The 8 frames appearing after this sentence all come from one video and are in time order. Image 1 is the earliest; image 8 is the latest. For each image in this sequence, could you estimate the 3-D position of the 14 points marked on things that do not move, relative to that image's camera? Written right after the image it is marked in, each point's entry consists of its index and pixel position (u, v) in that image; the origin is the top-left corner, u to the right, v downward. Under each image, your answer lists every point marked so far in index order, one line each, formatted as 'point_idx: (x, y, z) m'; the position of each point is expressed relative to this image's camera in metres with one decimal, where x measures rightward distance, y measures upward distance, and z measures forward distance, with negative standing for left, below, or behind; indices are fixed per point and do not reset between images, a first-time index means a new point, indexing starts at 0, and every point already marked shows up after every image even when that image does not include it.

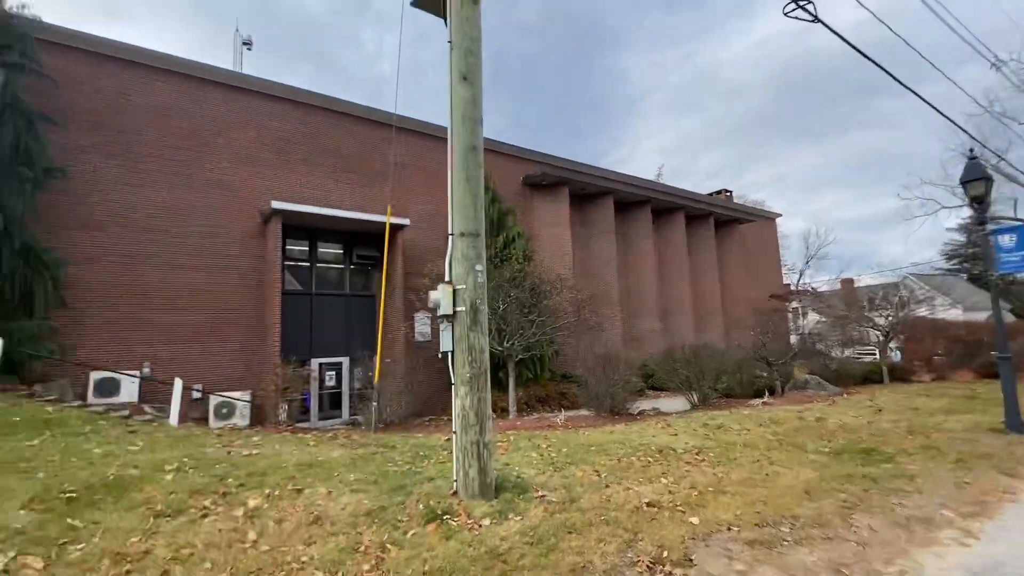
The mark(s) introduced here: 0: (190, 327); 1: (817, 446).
0: (-10.3, -1.3, +15.5) m
1: (+4.8, -2.5, +7.6) m
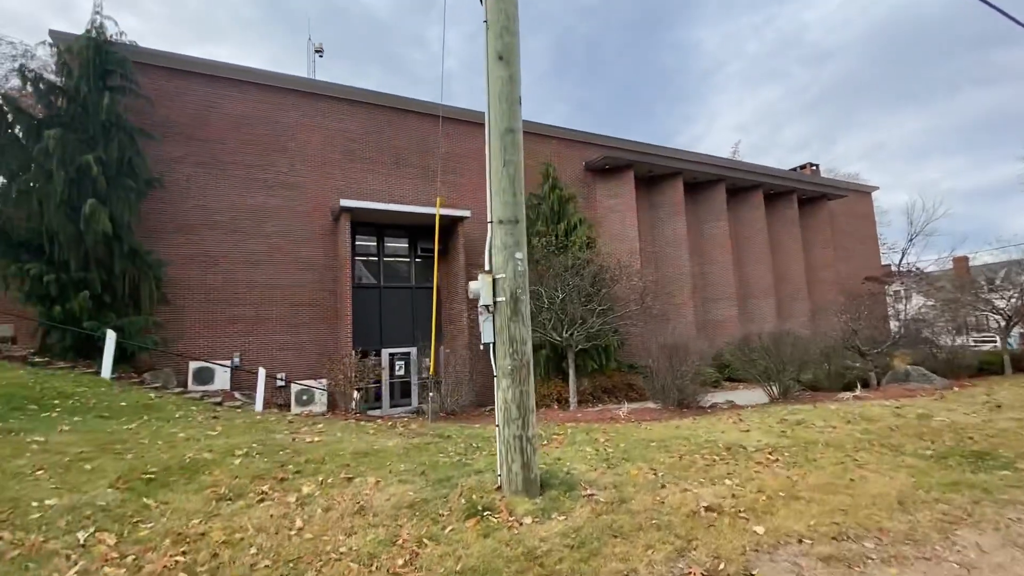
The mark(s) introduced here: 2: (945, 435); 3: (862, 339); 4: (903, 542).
0: (-8.3, -1.1, +16.6) m
1: (+5.6, -2.2, +6.7) m
2: (+6.7, -2.3, +7.4) m
3: (+11.4, -1.7, +16.0) m
4: (+3.2, -2.1, +3.9) m
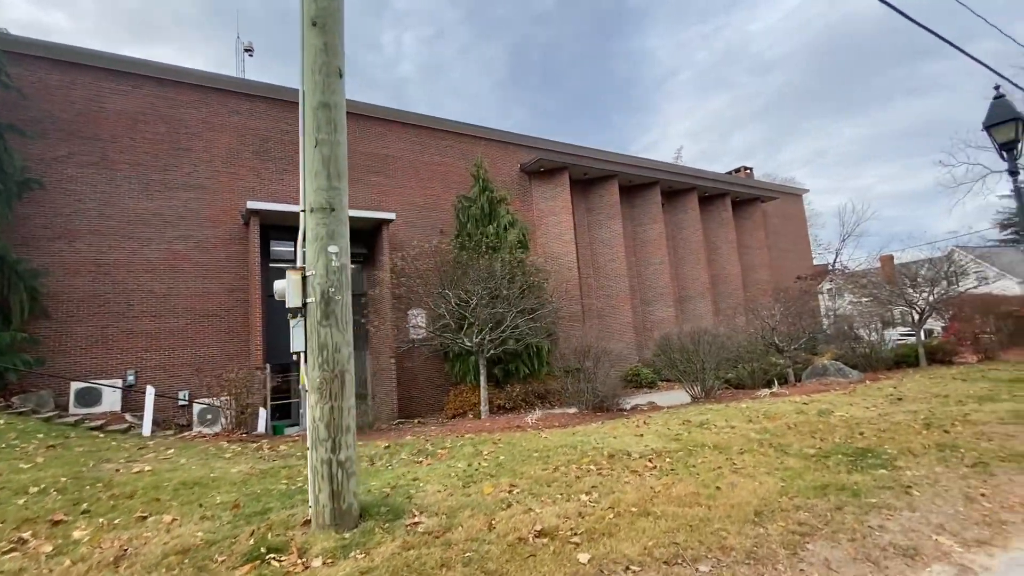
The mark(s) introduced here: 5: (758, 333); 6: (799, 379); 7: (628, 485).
0: (-10.7, -1.4, +15.3) m
1: (+3.8, -2.1, +6.4) m
2: (+4.9, -2.2, +7.2) m
3: (+8.9, -1.6, +16.2) m
4: (+1.7, -2.0, +3.5) m
5: (+8.3, -1.5, +16.5) m
6: (+9.7, -3.1, +16.3) m
7: (+1.2, -2.1, +5.0) m
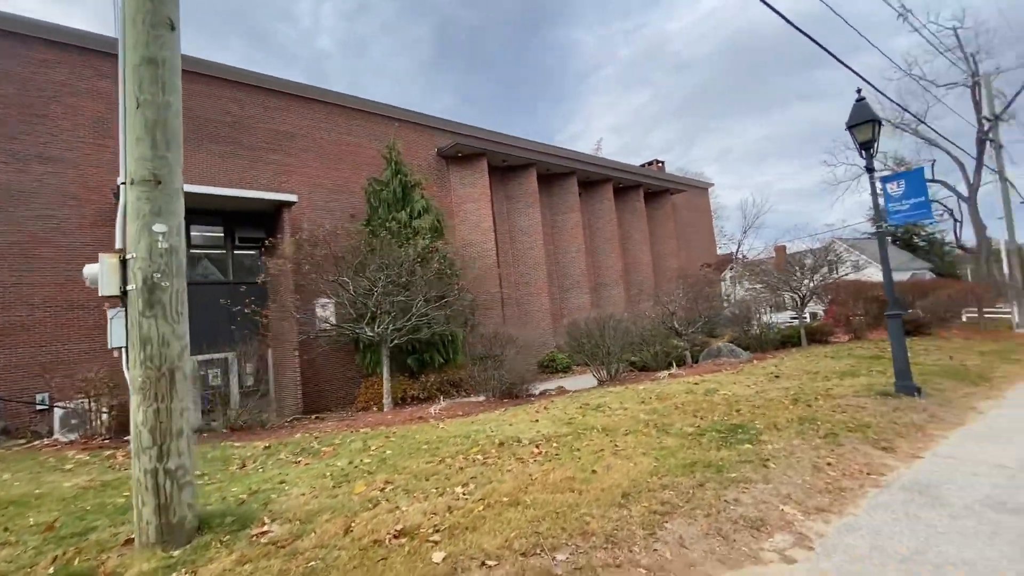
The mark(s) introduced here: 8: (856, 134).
0: (-13.4, -1.1, +13.3) m
1: (+2.3, -1.9, +6.7) m
2: (+3.2, -1.9, +7.6) m
3: (+6.0, -1.2, +17.1) m
4: (+0.6, -1.9, +3.4) m
5: (+5.3, -1.1, +17.3) m
6: (+6.7, -2.6, +17.4) m
7: (0.0, -1.9, +4.9) m
8: (+6.0, +2.7, +8.4) m
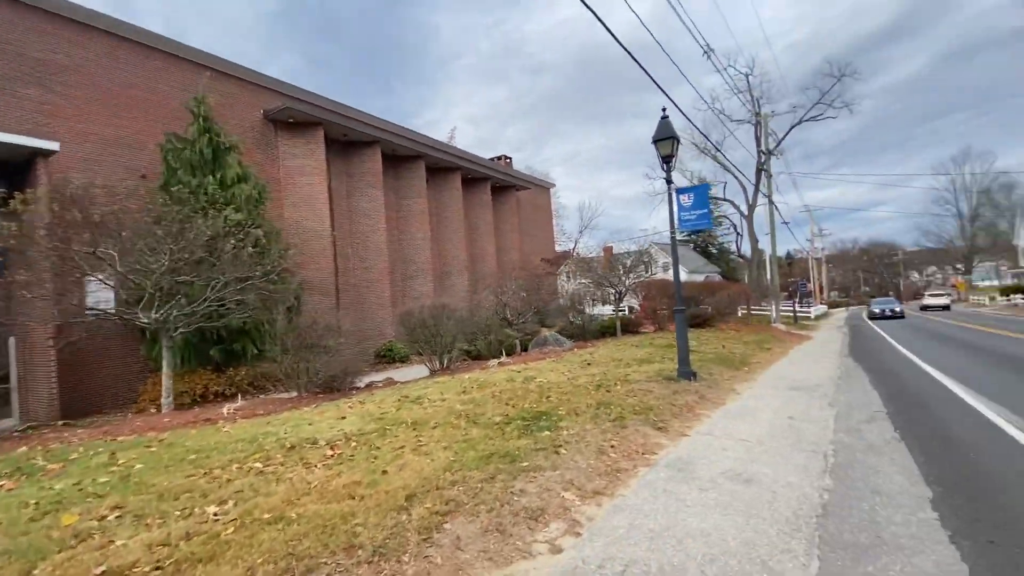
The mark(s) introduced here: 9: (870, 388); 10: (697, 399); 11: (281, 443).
0: (-17.2, -0.2, +8.2) m
1: (-0.3, -1.8, +6.7) m
2: (+0.3, -1.8, +7.9) m
3: (+0.1, -0.8, +17.7) m
4: (-0.9, -1.8, +3.1) m
5: (-0.7, -0.7, +17.6) m
6: (+0.6, -2.3, +18.2) m
7: (-2.0, -1.8, +4.3) m
8: (+2.9, +2.7, +9.4) m
9: (+6.6, -1.9, +8.9) m
10: (+3.0, -1.8, +7.9) m
11: (-2.7, -1.8, +5.7) m
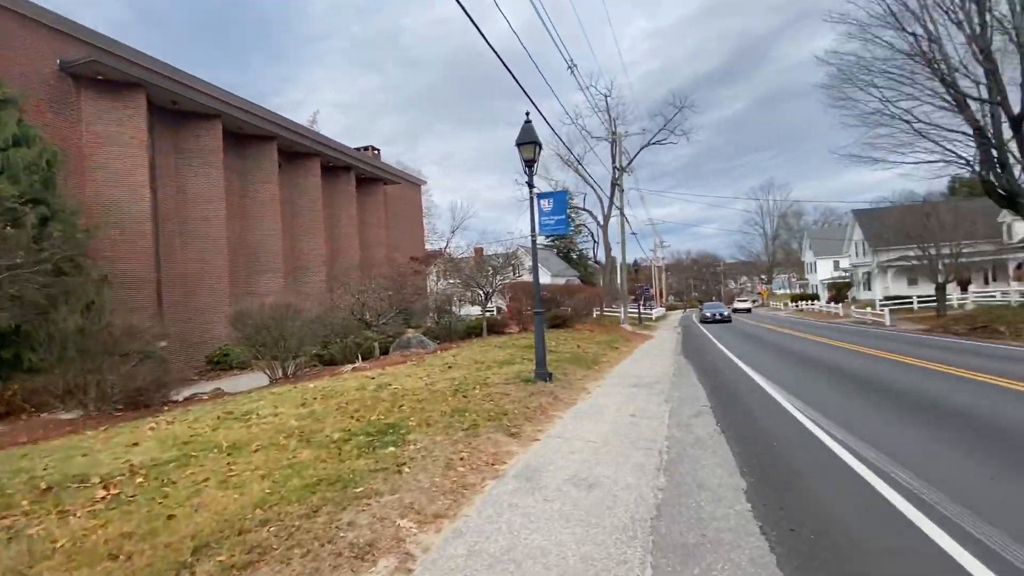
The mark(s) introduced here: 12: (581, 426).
0: (-18.9, +0.1, +2.9) m
1: (-2.2, -1.8, +5.9) m
2: (-2.0, -1.8, +7.2) m
3: (-4.8, -0.8, +16.6) m
4: (-1.9, -1.7, +2.3) m
5: (-5.5, -0.7, +16.4) m
6: (-4.4, -2.3, +17.3) m
7: (-3.3, -1.7, +3.2) m
8: (+0.2, +2.7, +9.4) m
9: (+3.8, -2.0, +9.9) m
10: (+0.6, -1.9, +8.0) m
11: (-4.3, -1.8, +4.3) m
12: (+0.9, -1.9, +6.5) m
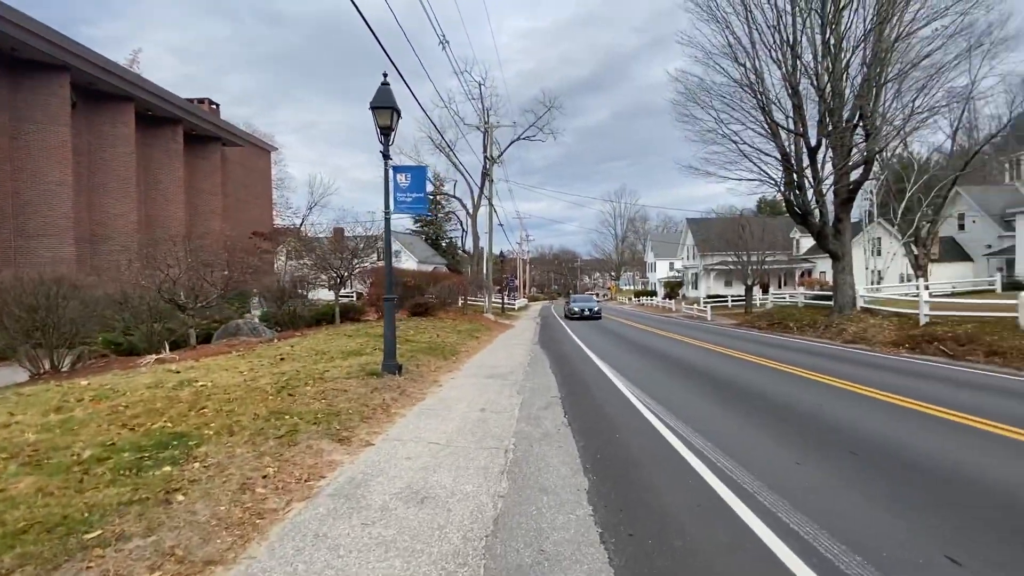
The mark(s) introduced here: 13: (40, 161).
0: (-19.1, +1.0, -3.0) m
1: (-4.0, -1.5, +4.4) m
2: (-4.1, -1.5, +5.8) m
3: (-9.3, -0.1, +14.0) m
4: (-2.7, -1.6, +1.0) m
5: (-9.9, 0.0, +13.6) m
6: (-9.2, -1.6, +14.8) m
7: (-4.2, -1.5, +1.5) m
8: (-2.3, +3.0, +8.4) m
9: (+0.8, -1.8, +9.9) m
10: (-1.7, -1.6, +7.2) m
11: (-5.5, -1.4, +2.3) m
12: (-1.1, -1.7, +5.9) m
13: (-17.4, +4.7, +17.6) m
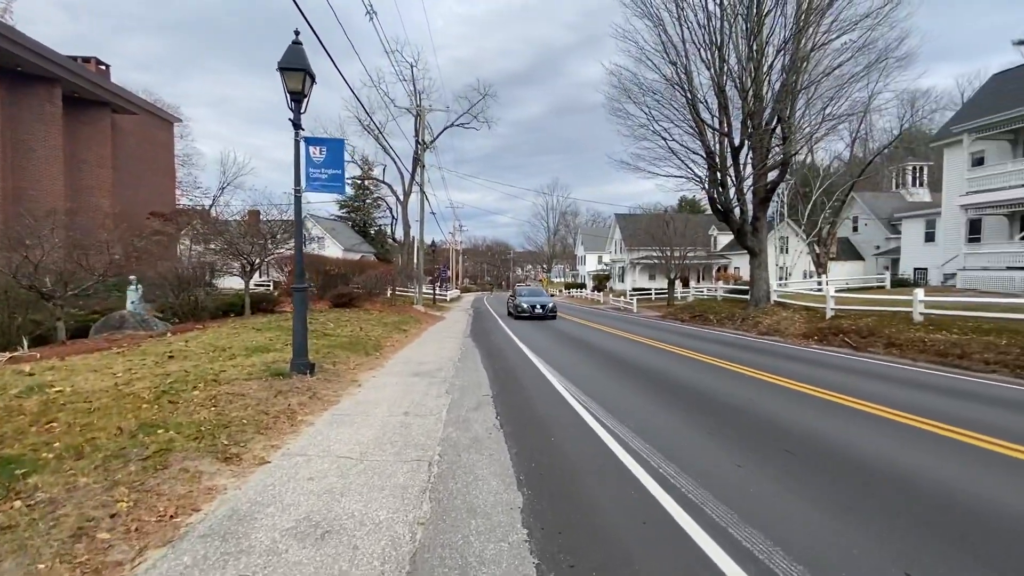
0: (-18.5, +1.1, -6.3) m
1: (-4.5, -1.3, +3.3) m
2: (-4.9, -1.3, +4.6) m
3: (-11.1, +0.3, +12.0) m
4: (-2.8, -1.5, +0.1) m
5: (-11.7, +0.4, +11.5) m
6: (-11.1, -1.2, +12.8) m
7: (-4.4, -1.4, +0.3) m
8: (-3.4, +3.2, +7.3) m
9: (-0.6, -1.6, +9.4) m
10: (-2.7, -1.5, +6.3) m
11: (-5.8, -1.3, +1.0) m
12: (-1.9, -1.6, +5.1) m
13: (-19.6, +5.2, +14.4) m
